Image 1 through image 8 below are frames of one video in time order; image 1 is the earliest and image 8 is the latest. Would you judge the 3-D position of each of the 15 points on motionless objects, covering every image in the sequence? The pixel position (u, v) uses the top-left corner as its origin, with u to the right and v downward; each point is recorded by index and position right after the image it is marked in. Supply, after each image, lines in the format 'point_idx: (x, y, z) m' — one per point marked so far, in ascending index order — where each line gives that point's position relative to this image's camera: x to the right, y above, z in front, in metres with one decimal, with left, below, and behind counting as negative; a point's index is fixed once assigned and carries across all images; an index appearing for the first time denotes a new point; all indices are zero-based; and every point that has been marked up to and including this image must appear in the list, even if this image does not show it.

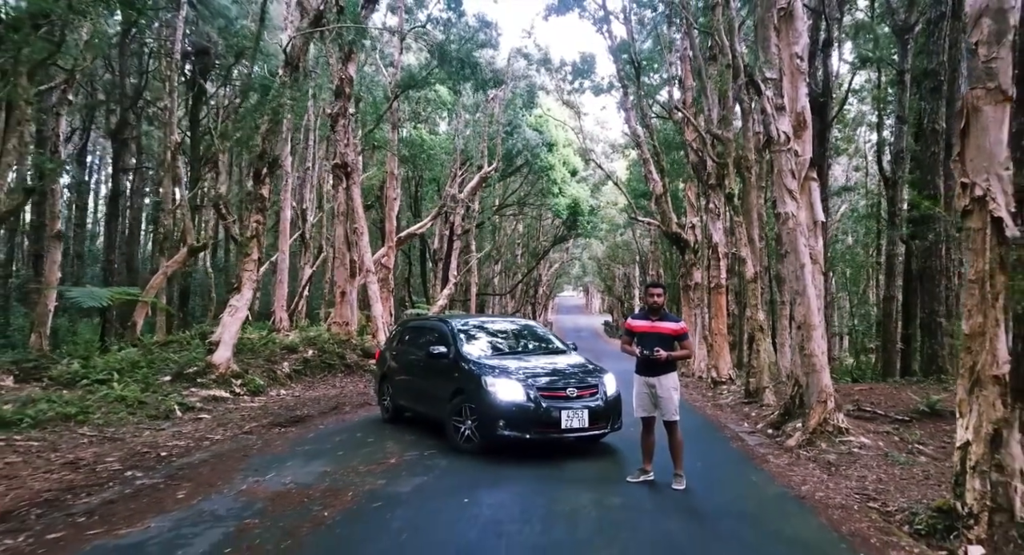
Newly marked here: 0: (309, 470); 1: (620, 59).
0: (-2.2, -2.1, +6.3) m
1: (+3.5, +7.1, +18.0) m
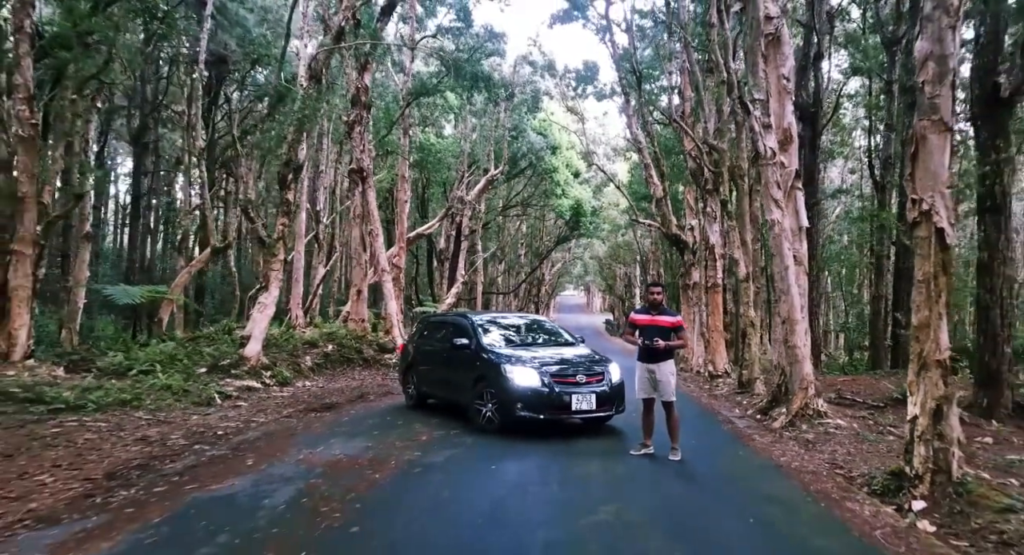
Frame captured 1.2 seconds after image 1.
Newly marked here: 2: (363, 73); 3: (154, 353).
0: (-2.0, -2.1, +7.2) m
1: (+3.8, +7.1, +18.9) m
2: (-4.5, +6.2, +16.9) m
3: (-7.9, -1.7, +12.4) m
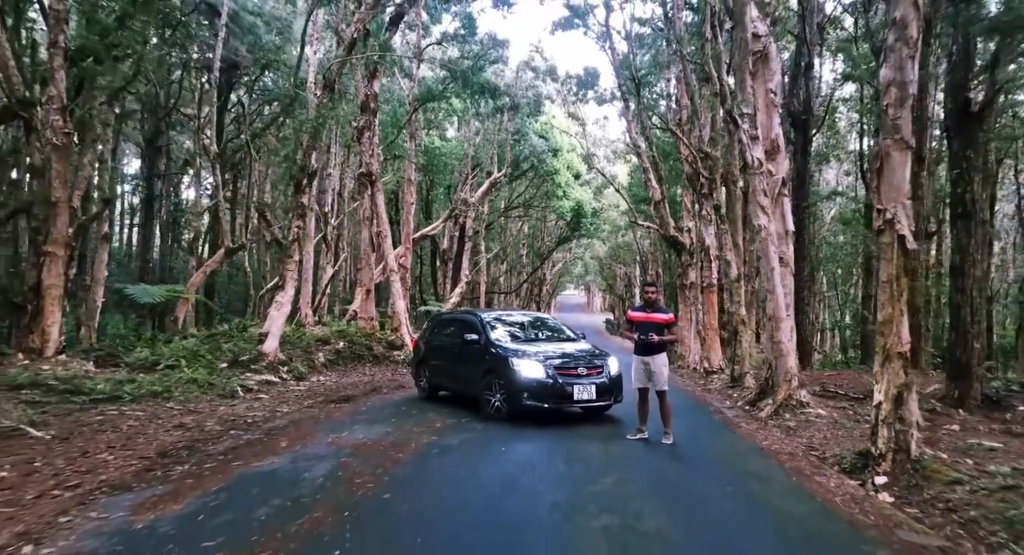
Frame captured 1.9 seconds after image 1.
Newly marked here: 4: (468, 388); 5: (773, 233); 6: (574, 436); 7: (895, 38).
0: (-1.9, -2.1, +7.9) m
1: (+3.9, +7.1, +19.6) m
2: (-4.4, +6.2, +17.5) m
3: (-7.8, -1.7, +13.0) m
4: (-0.7, -1.8, +9.3) m
5: (+4.4, +0.7, +9.4) m
6: (+0.8, -2.1, +7.5) m
7: (+4.1, +2.6, +6.0) m
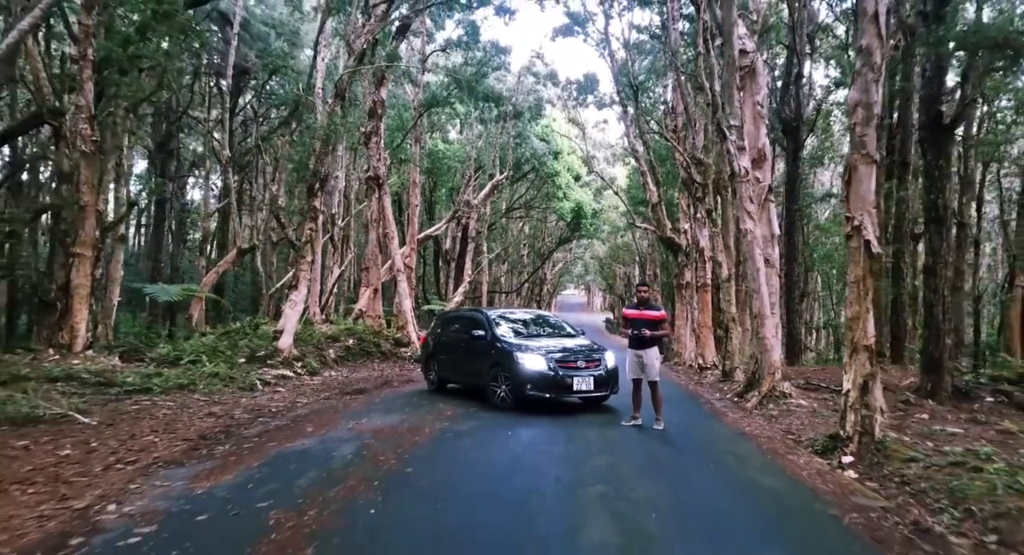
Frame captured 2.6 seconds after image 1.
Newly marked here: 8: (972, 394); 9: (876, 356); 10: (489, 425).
0: (-1.8, -2.1, +8.6) m
1: (+4.0, +7.1, +20.3) m
2: (-4.3, +6.2, +18.2) m
3: (-7.7, -1.7, +13.7) m
4: (-0.7, -1.8, +10.0) m
5: (+4.5, +0.7, +10.1) m
6: (+0.9, -2.1, +8.2) m
7: (+4.2, +2.6, +6.7) m
8: (+8.1, -2.0, +9.9) m
9: (+4.4, -0.9, +6.7) m
10: (-0.3, -2.1, +8.0) m
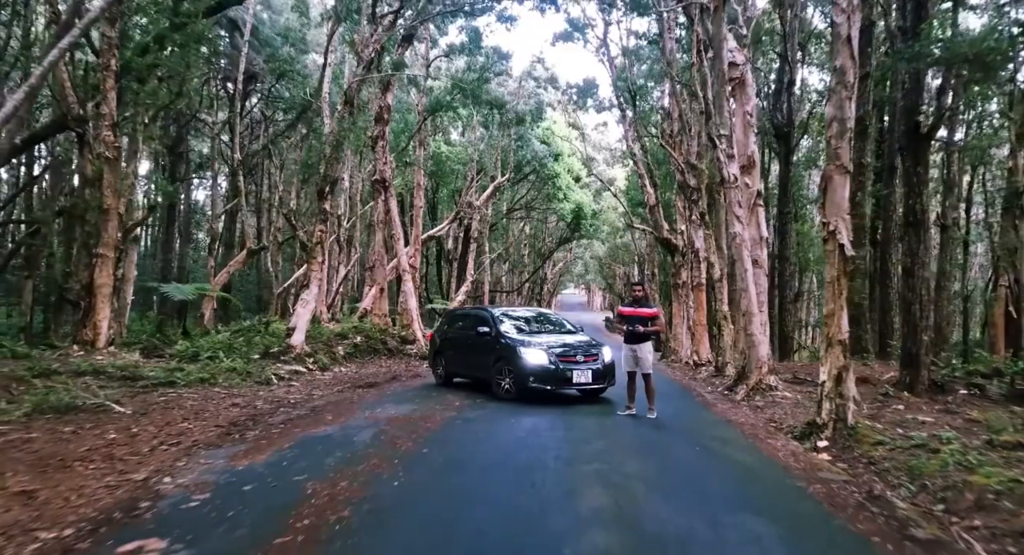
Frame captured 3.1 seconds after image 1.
0: (-1.8, -2.1, +9.2) m
1: (+4.0, +7.1, +20.9) m
2: (-4.3, +6.2, +18.8) m
3: (-7.6, -1.7, +14.4) m
4: (-0.6, -1.8, +10.6) m
5: (+4.5, +0.7, +10.8) m
6: (+1.0, -2.1, +8.8) m
7: (+4.2, +2.6, +7.3) m
8: (+8.1, -2.0, +10.5) m
9: (+4.4, -0.9, +7.4) m
10: (-0.3, -2.1, +8.6) m
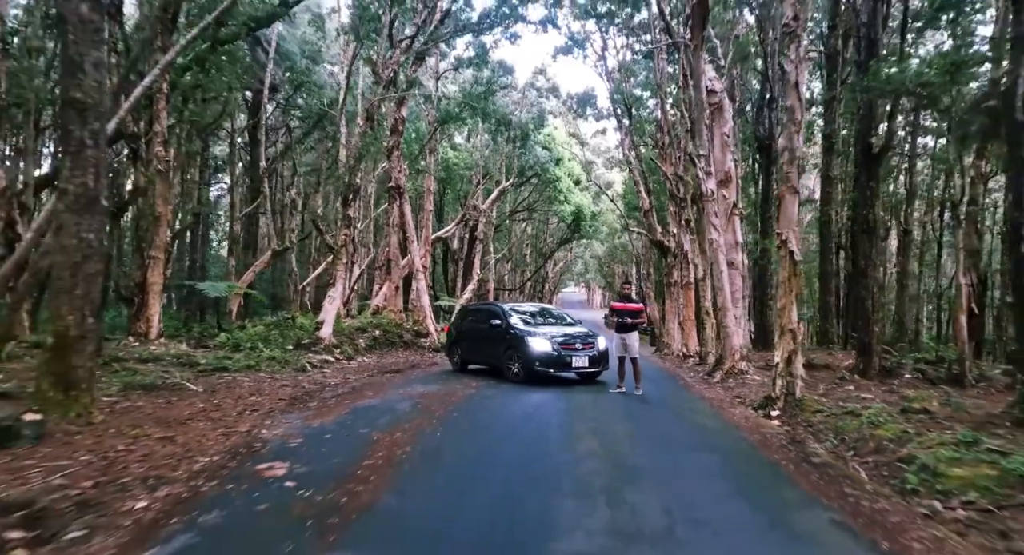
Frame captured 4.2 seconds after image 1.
0: (-1.6, -2.1, +10.8) m
1: (+4.2, +7.1, +22.5) m
2: (-4.1, +6.2, +20.5) m
3: (-7.5, -1.6, +16.0) m
4: (-0.4, -1.8, +12.3) m
5: (+4.7, +0.7, +12.4) m
6: (+1.1, -2.1, +10.5) m
7: (+4.4, +2.5, +9.0) m
8: (+8.3, -2.0, +12.1) m
9: (+4.6, -0.9, +9.0) m
10: (-0.1, -2.1, +10.2) m
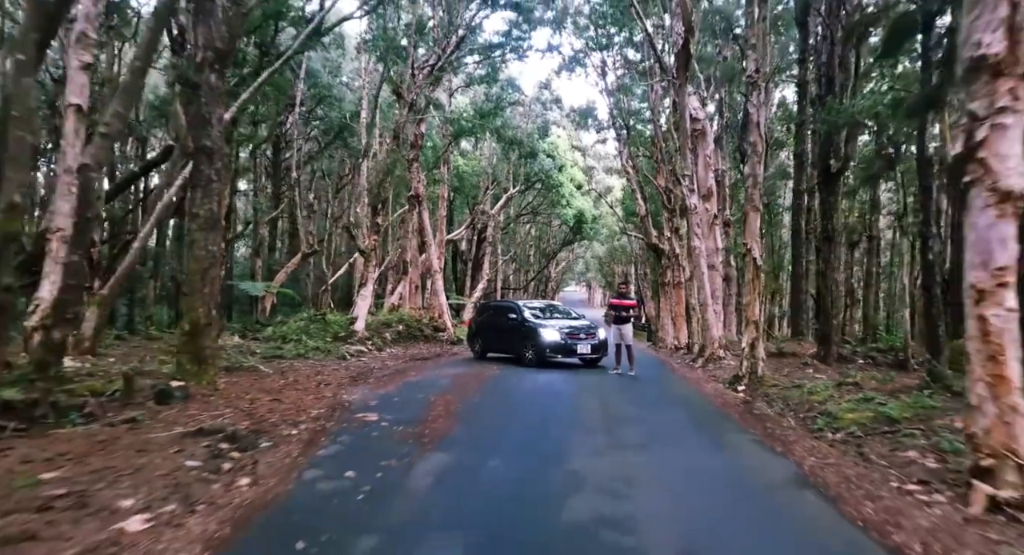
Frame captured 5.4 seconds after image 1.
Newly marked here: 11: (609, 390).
0: (-1.3, -2.2, +13.0) m
1: (+4.6, +7.1, +24.7) m
2: (-3.8, +6.2, +22.6) m
3: (-7.1, -1.7, +18.2) m
4: (-0.1, -1.8, +14.5) m
5: (+5.0, +0.7, +14.6) m
6: (+1.5, -2.2, +12.7) m
7: (+4.7, +2.5, +11.2) m
8: (+8.7, -2.1, +14.3) m
9: (+4.9, -1.0, +11.2) m
10: (+0.2, -2.1, +12.4) m
11: (+1.8, -2.1, +10.9) m
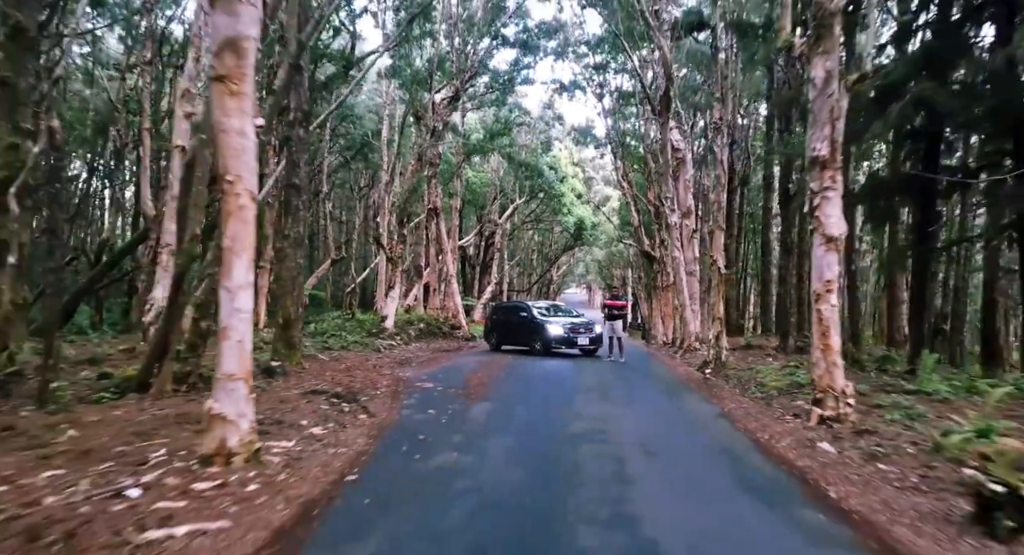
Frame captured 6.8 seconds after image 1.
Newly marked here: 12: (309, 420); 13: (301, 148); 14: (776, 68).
0: (-0.9, -2.3, +15.8) m
1: (+4.9, +6.9, +27.5) m
2: (-3.4, +6.0, +25.5) m
3: (-6.8, -1.8, +21.0) m
4: (+0.2, -2.0, +17.3) m
5: (+5.4, +0.6, +17.4) m
6: (+1.8, -2.3, +15.4) m
7: (+5.1, +2.4, +14.0) m
8: (+9.0, -2.2, +17.1) m
9: (+5.3, -1.1, +14.0) m
10: (+0.6, -2.3, +15.2) m
11: (+2.1, -2.2, +13.7) m
12: (-2.6, -1.9, +7.2) m
13: (-4.4, +2.7, +11.7) m
14: (+8.8, +7.0, +18.8) m
